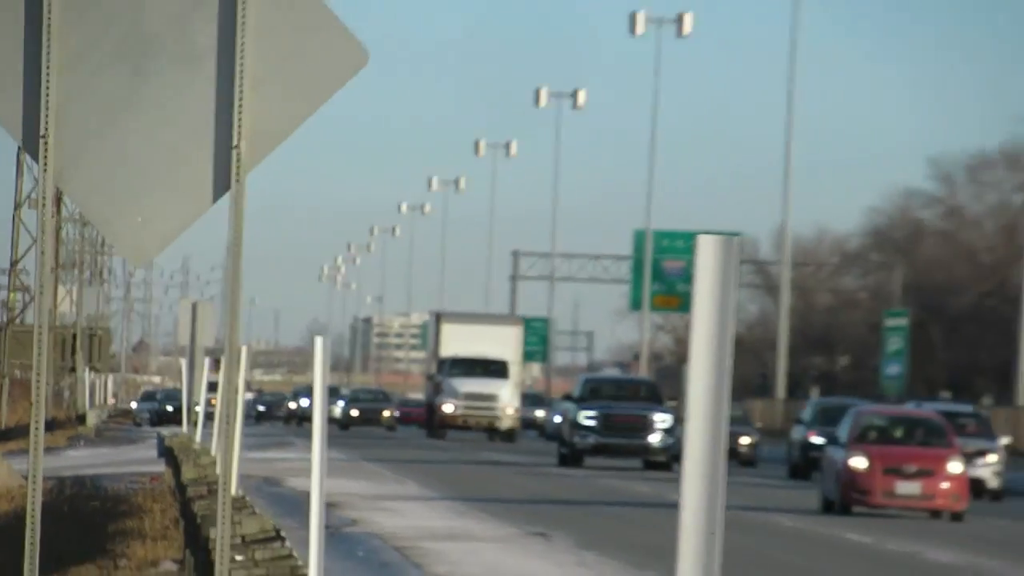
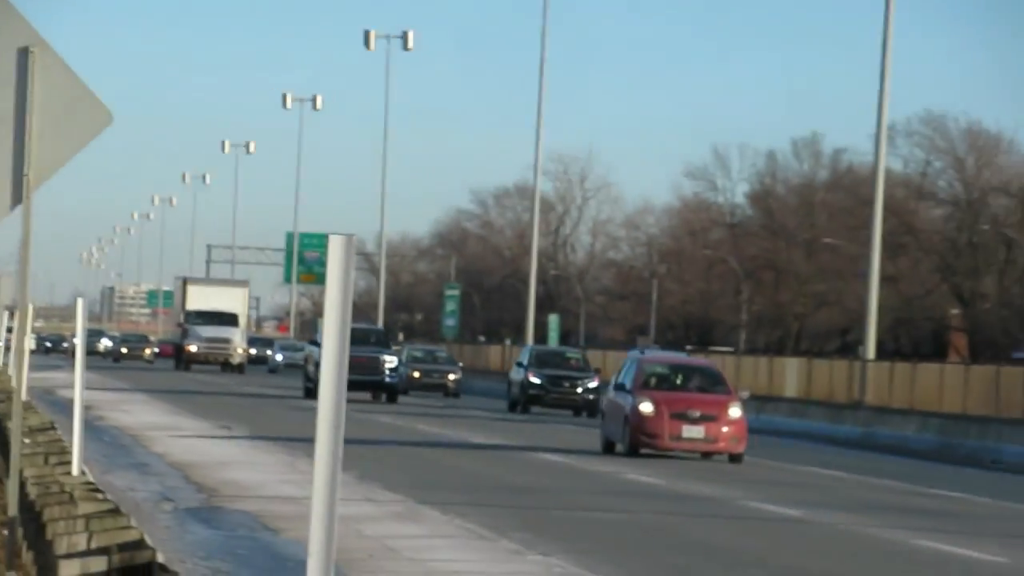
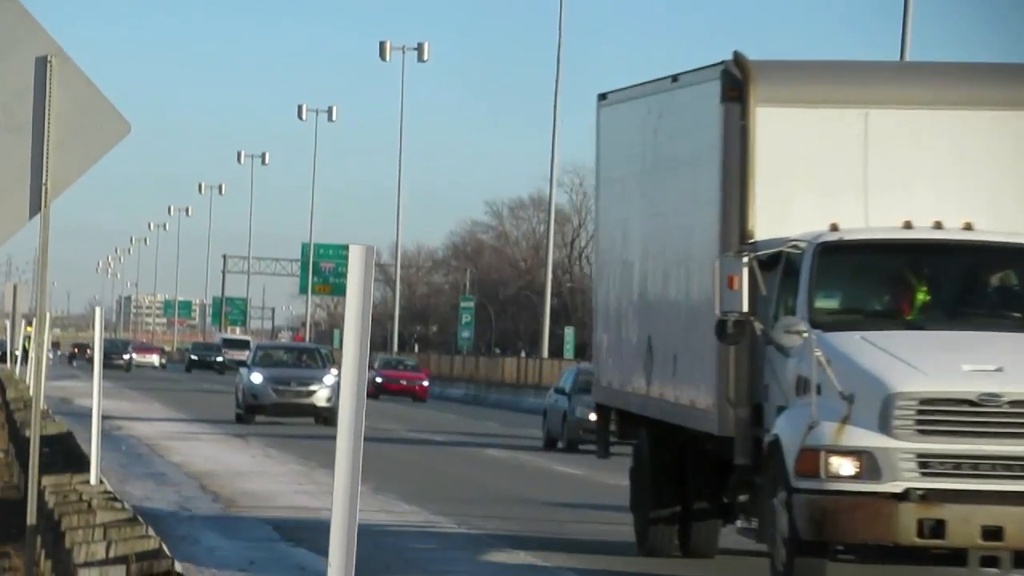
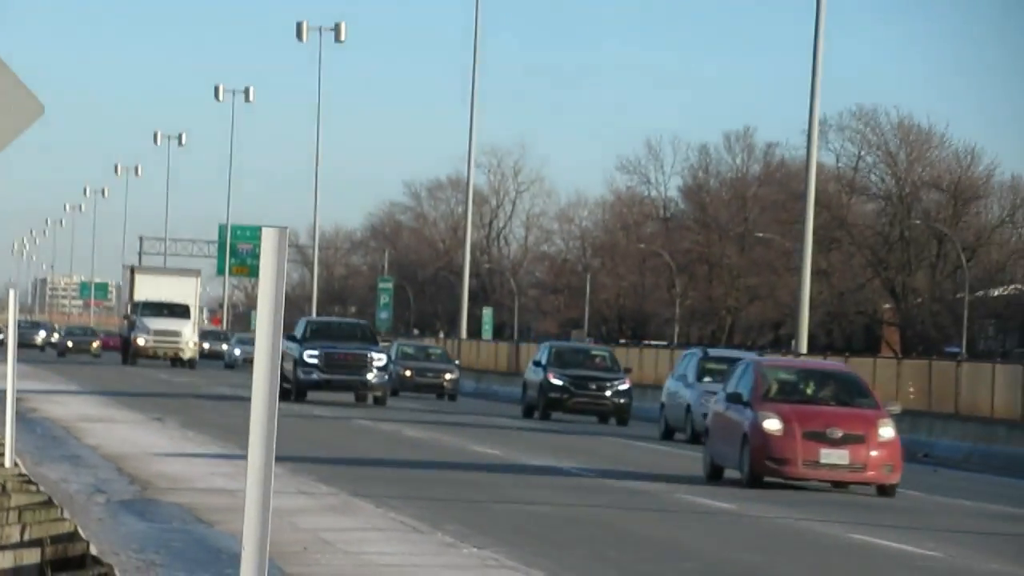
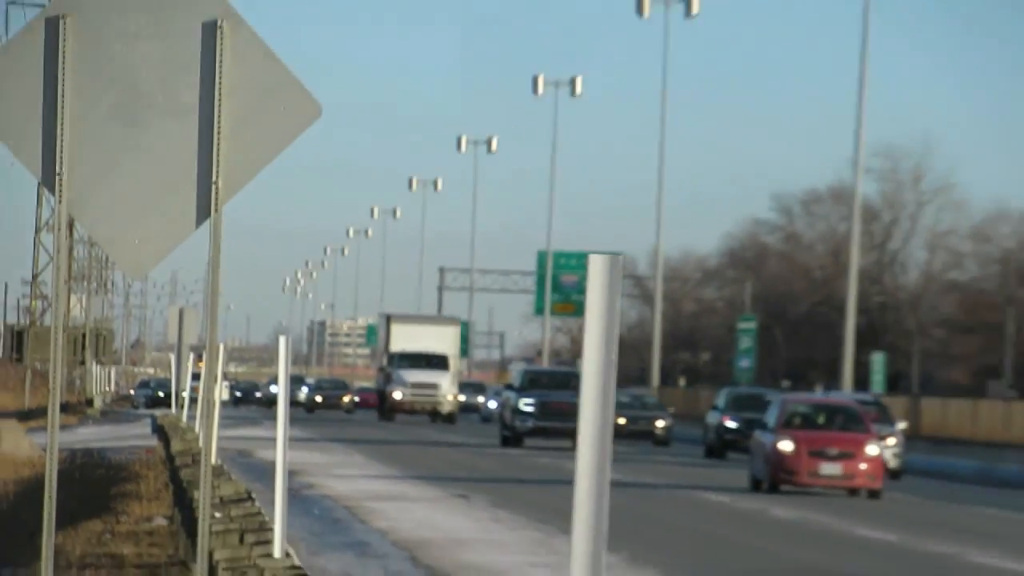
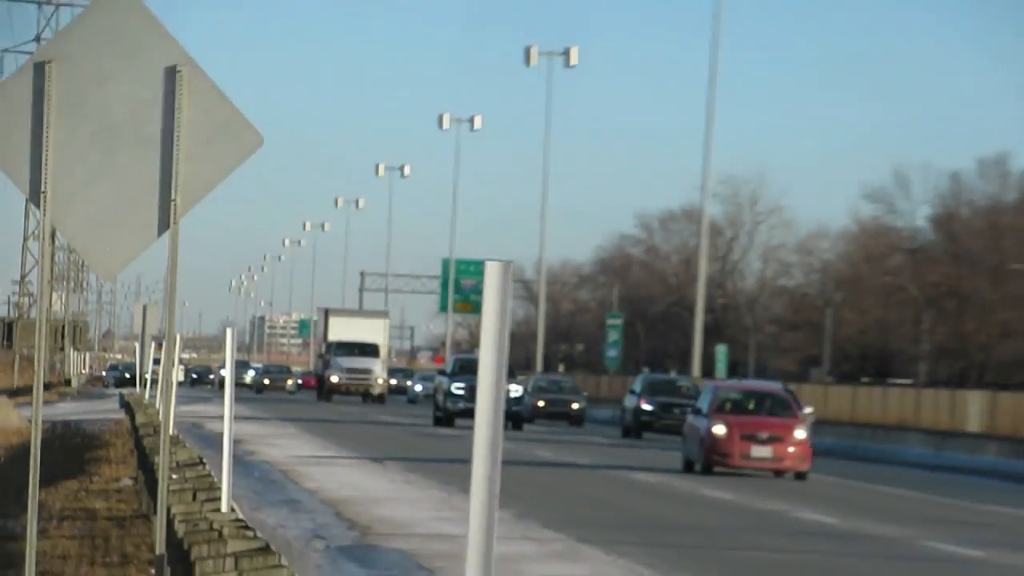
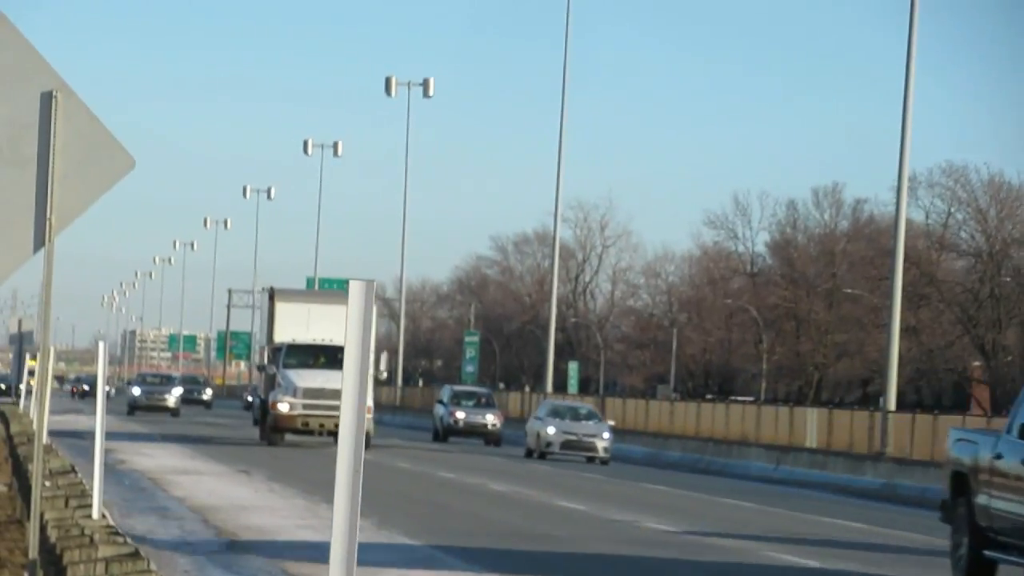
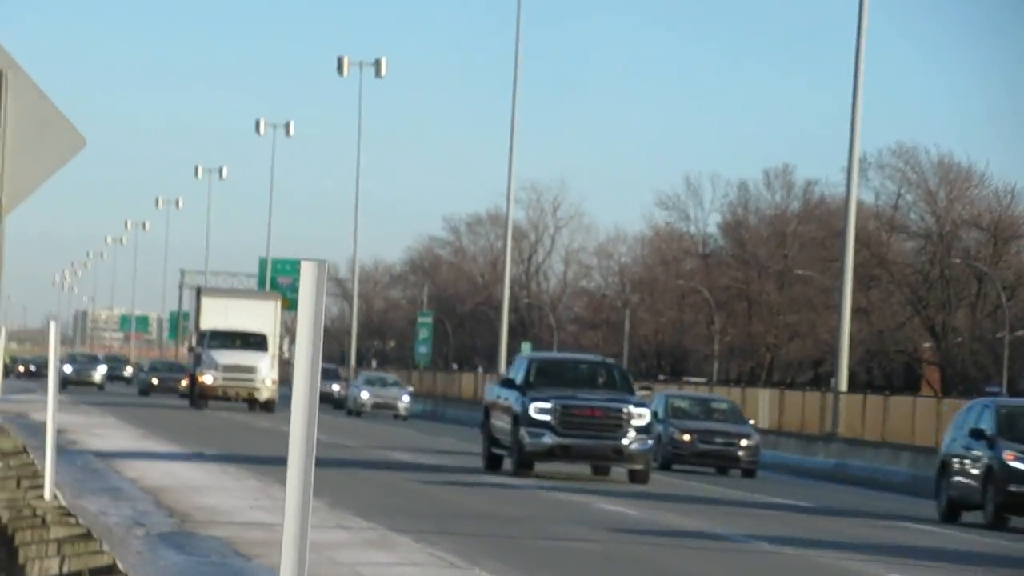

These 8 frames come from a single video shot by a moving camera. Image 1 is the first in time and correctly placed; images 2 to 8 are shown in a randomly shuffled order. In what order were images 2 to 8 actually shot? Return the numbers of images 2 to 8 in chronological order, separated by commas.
5, 6, 2, 4, 8, 7, 3
